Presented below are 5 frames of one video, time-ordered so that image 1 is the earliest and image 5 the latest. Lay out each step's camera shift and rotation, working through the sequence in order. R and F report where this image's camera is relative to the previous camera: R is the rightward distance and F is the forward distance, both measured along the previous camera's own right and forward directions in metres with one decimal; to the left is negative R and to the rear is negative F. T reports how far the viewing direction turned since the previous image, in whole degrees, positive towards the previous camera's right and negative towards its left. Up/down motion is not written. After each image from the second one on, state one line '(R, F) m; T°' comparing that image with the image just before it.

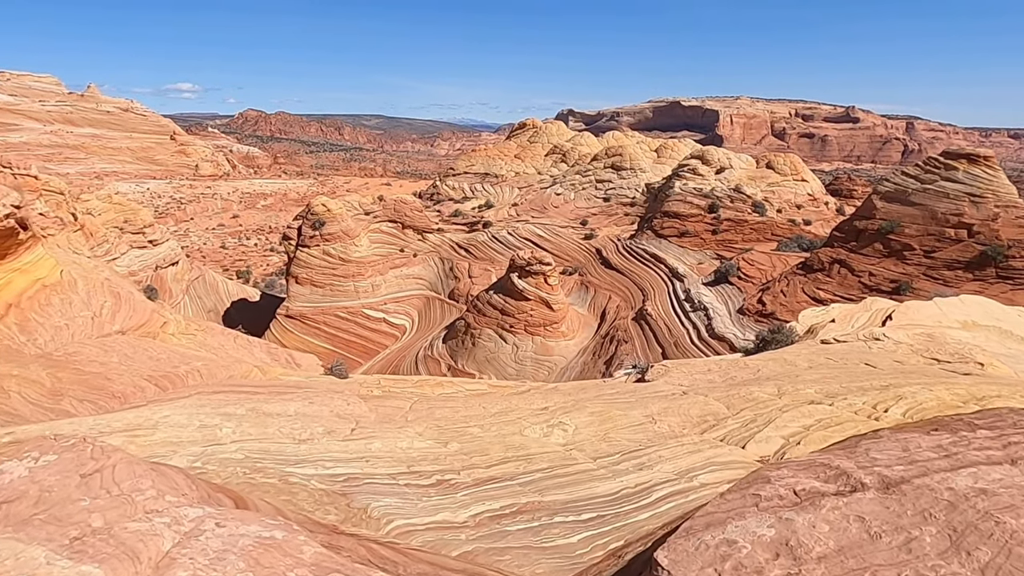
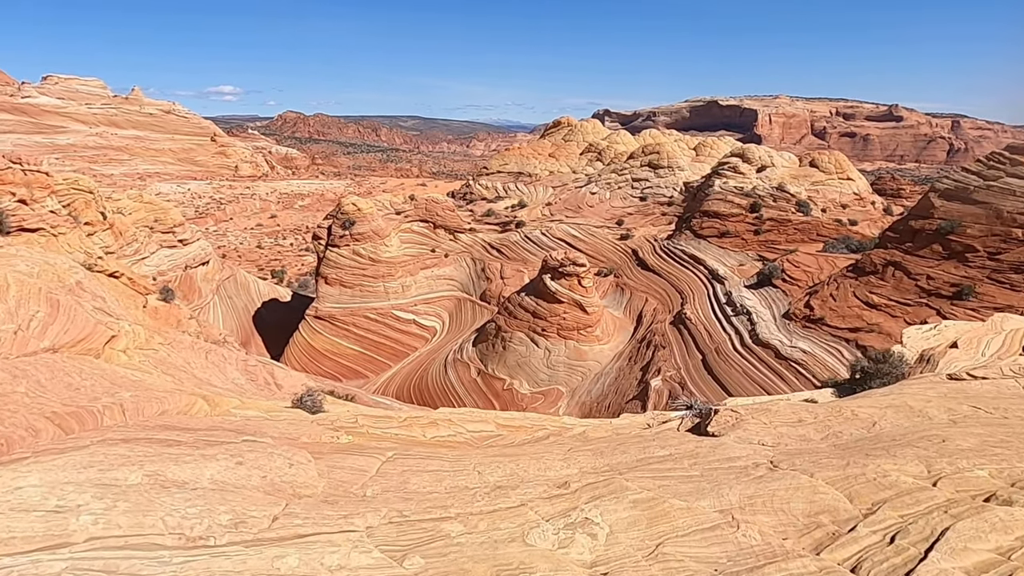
(+0.1, +1.3) m; -3°
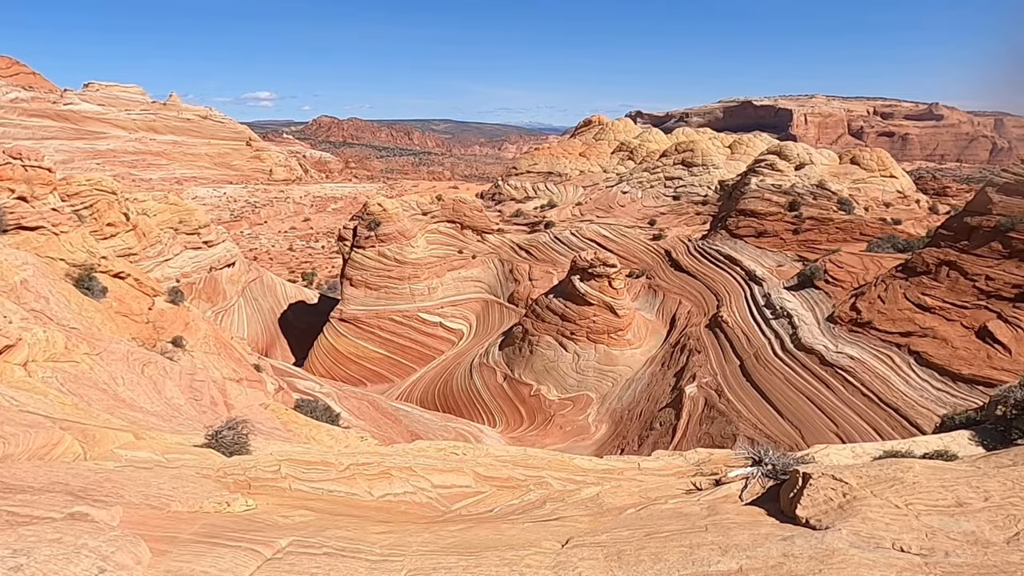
(+0.2, +1.3) m; -3°
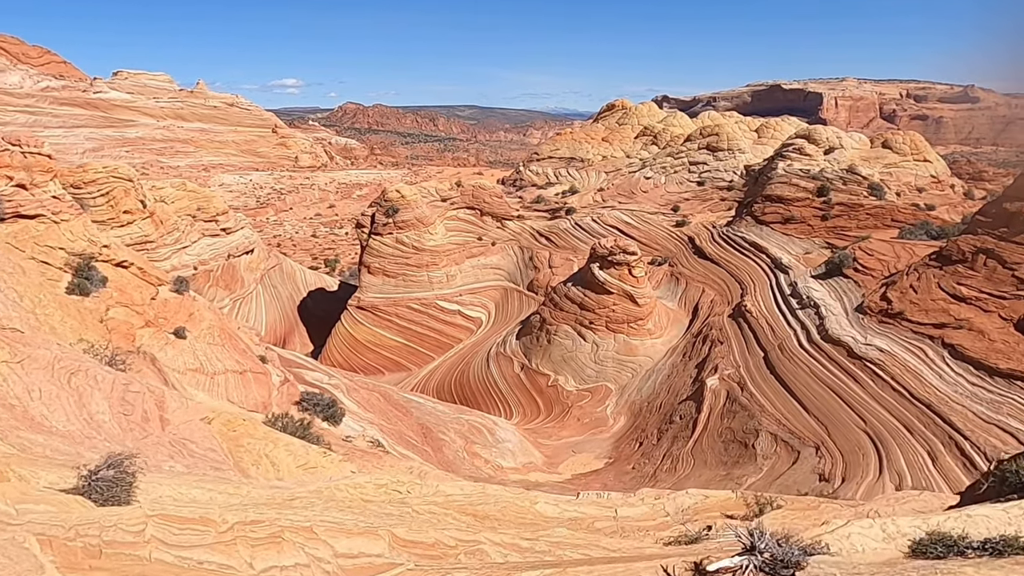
(+0.4, +0.7) m; -2°
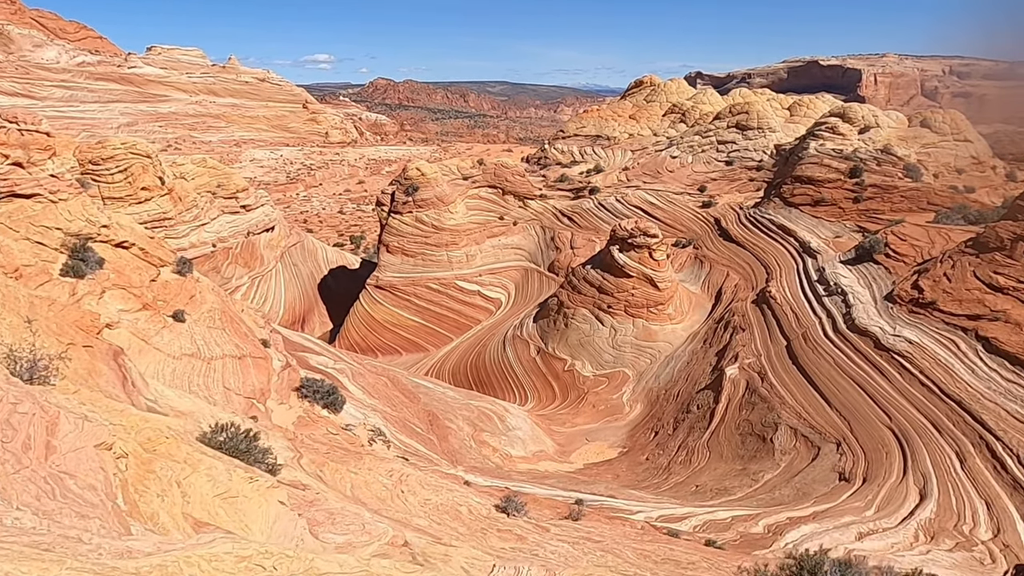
(+0.6, +0.7) m; -3°
